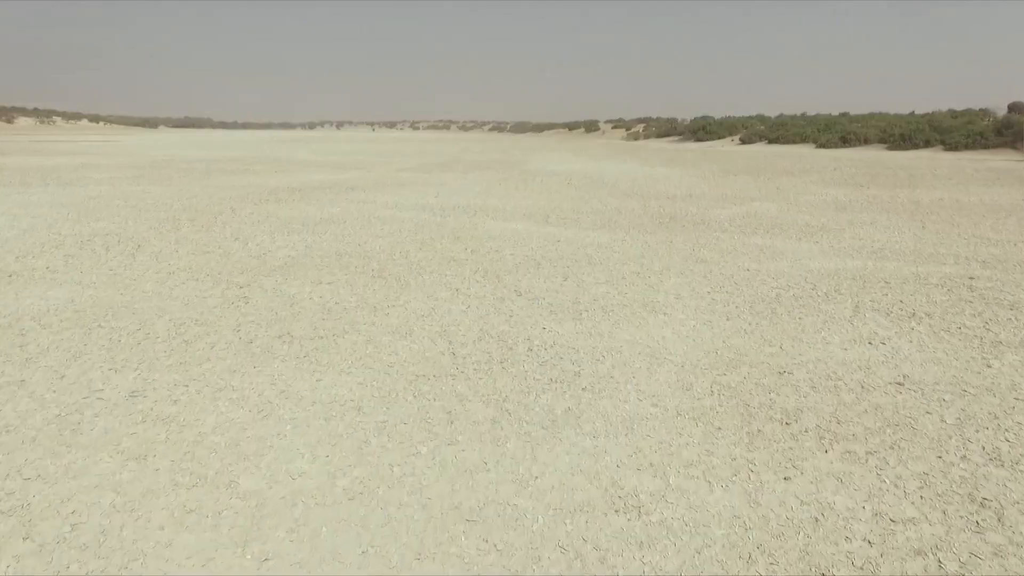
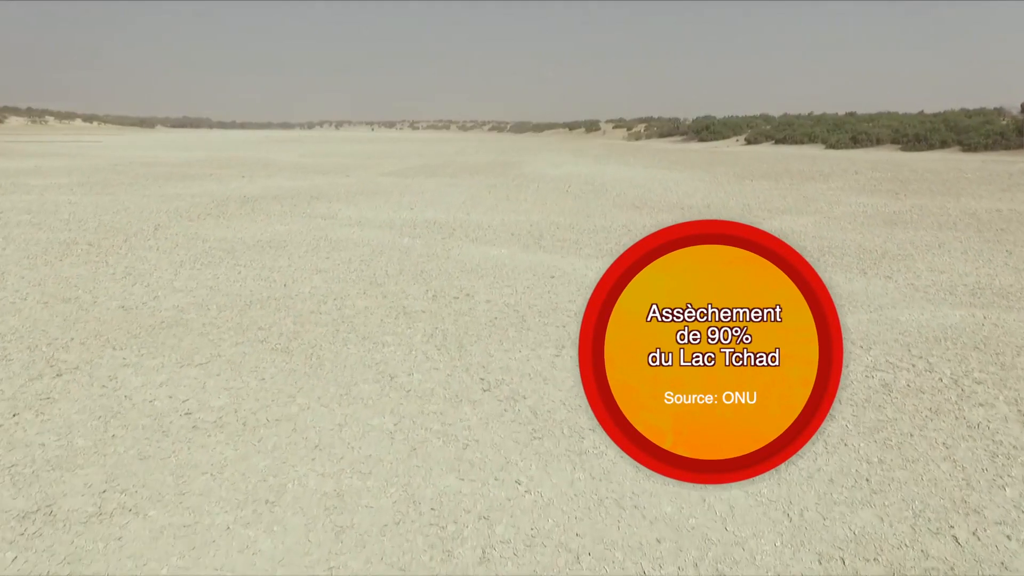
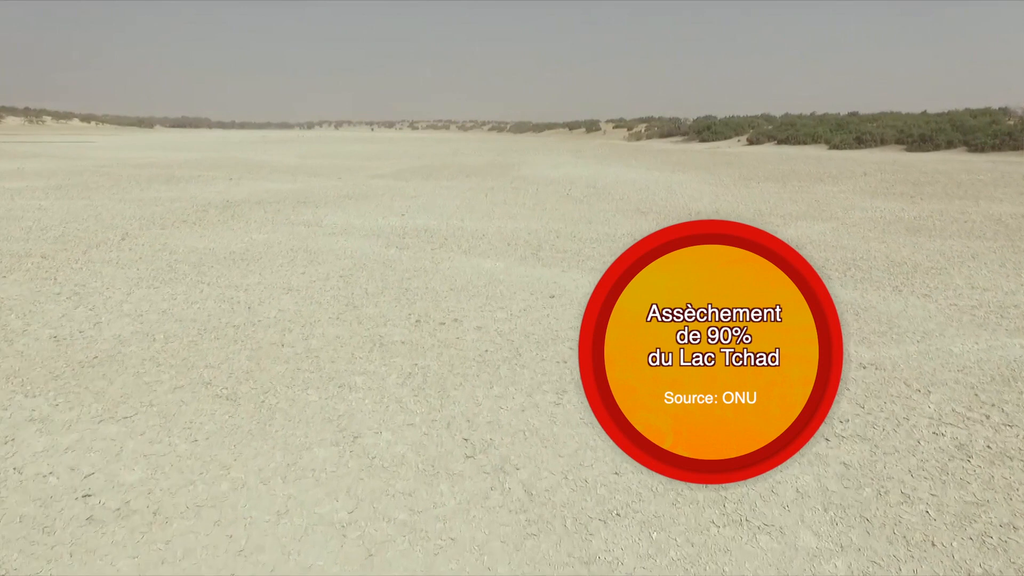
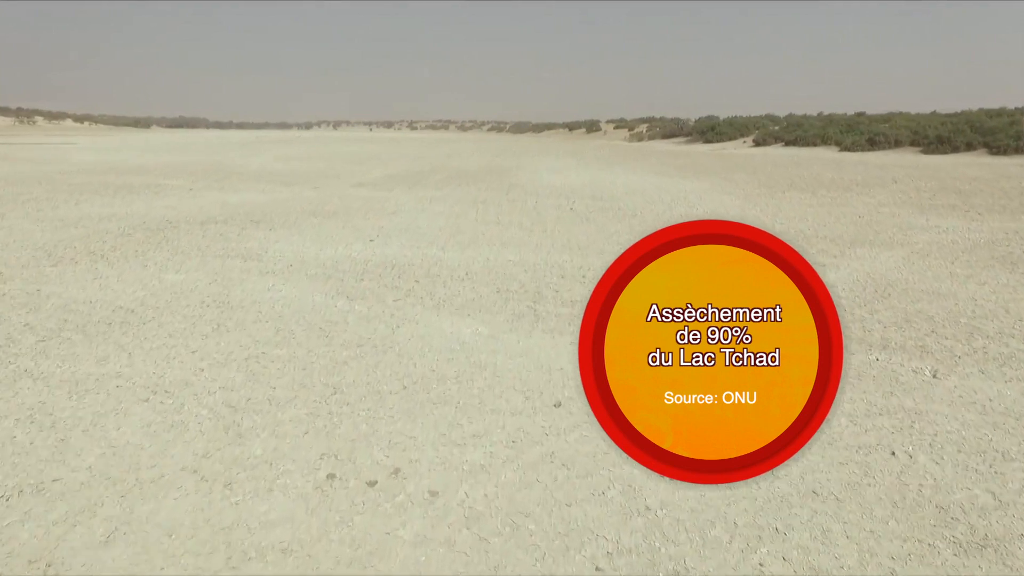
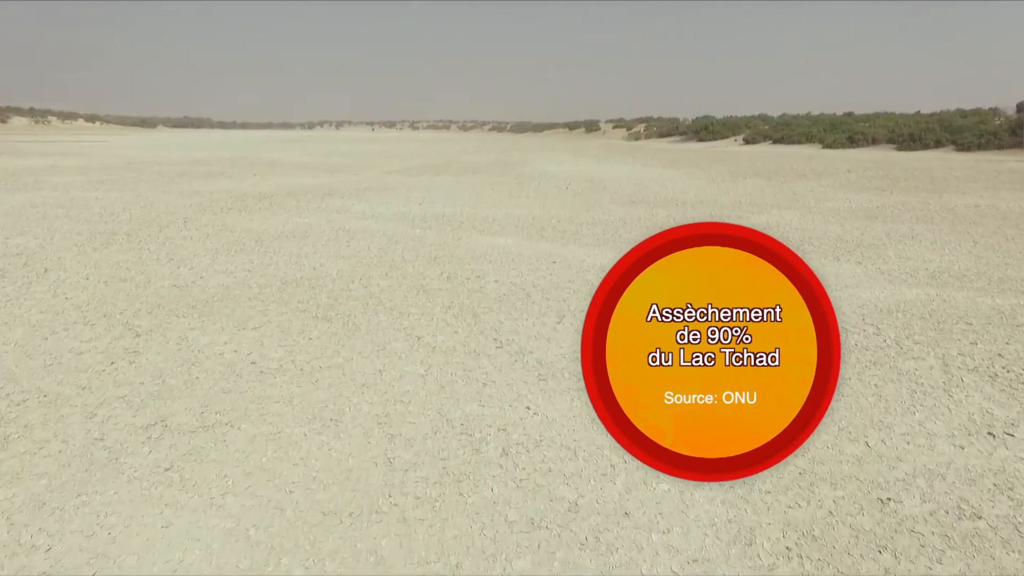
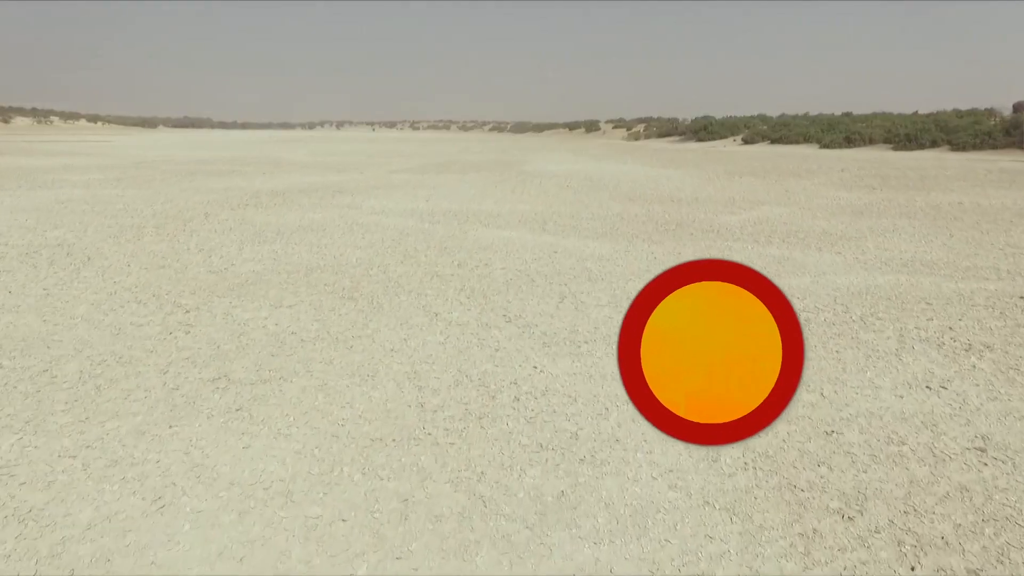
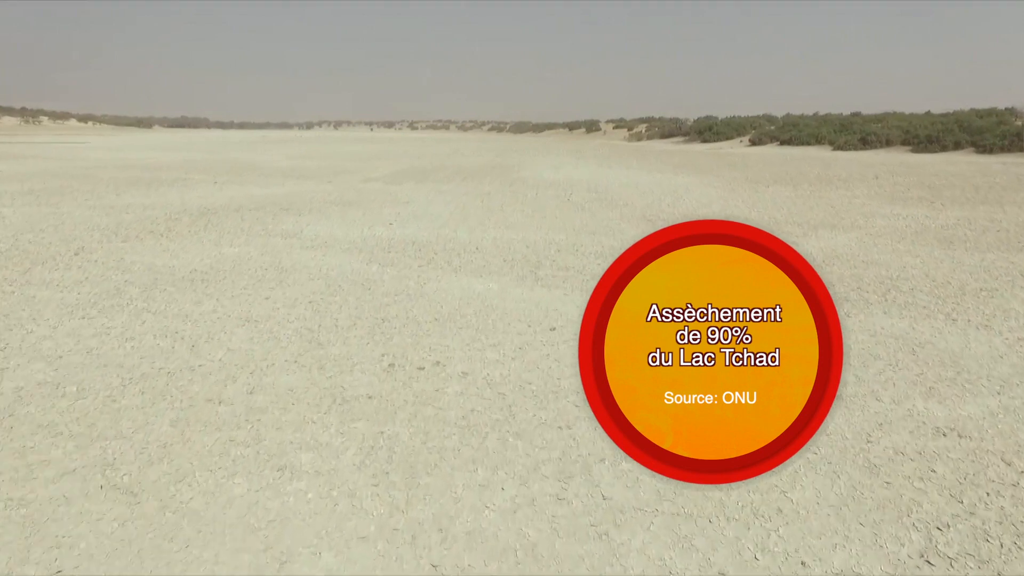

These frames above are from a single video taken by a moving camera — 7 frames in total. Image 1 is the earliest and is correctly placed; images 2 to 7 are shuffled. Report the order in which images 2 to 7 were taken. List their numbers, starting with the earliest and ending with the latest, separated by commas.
6, 5, 2, 3, 7, 4
